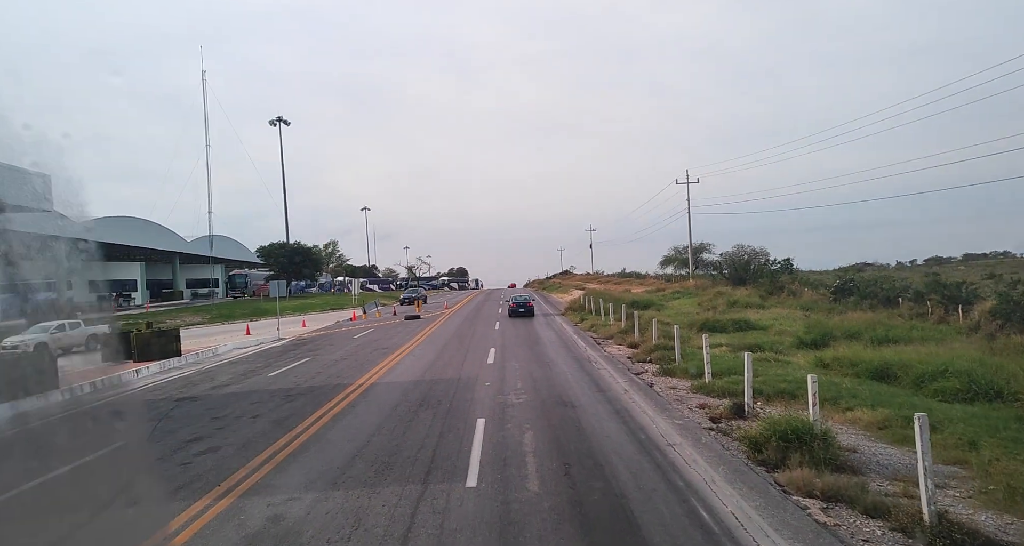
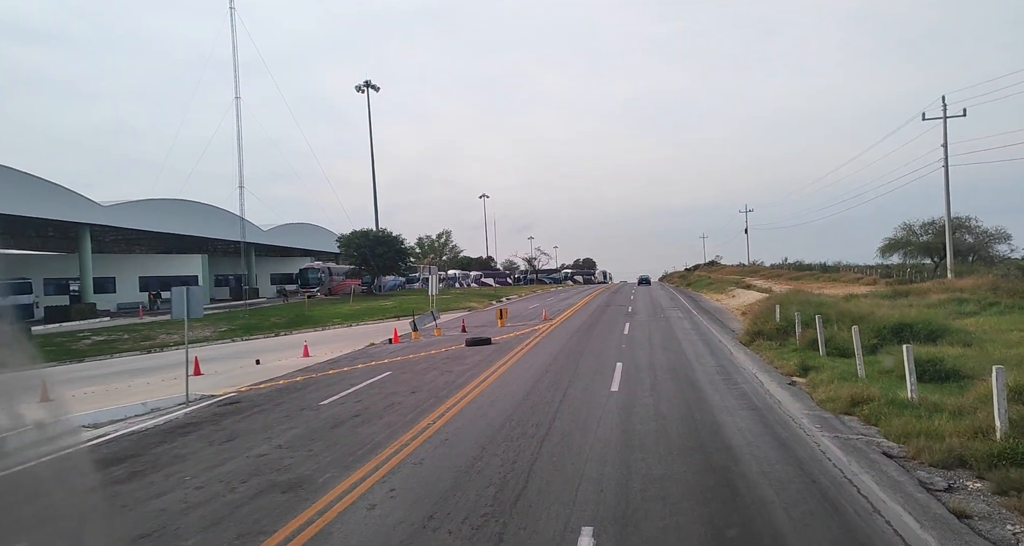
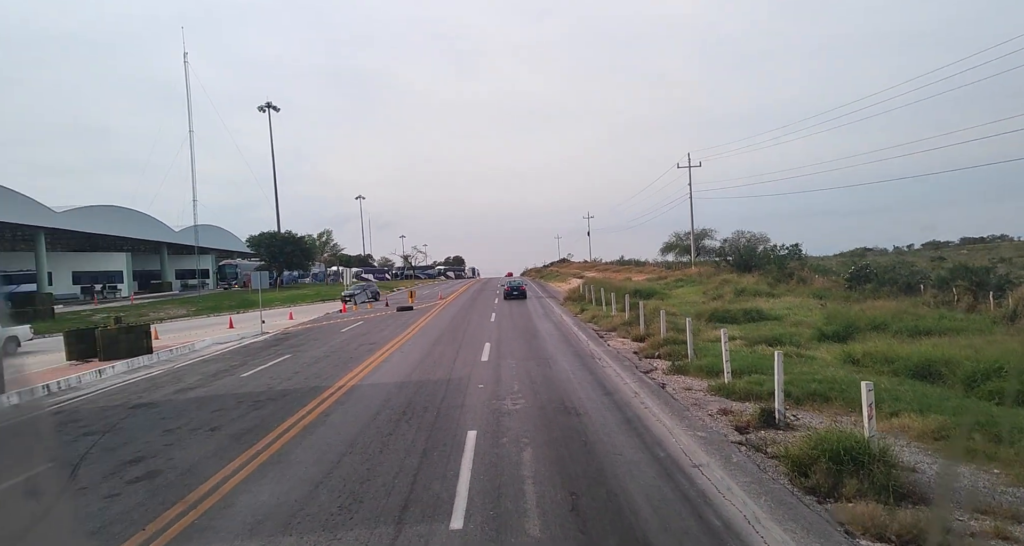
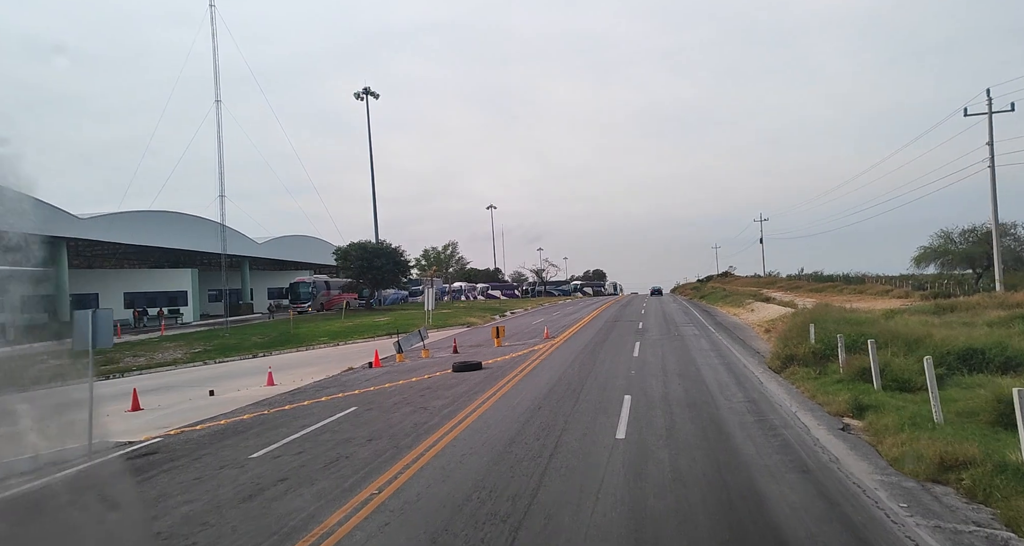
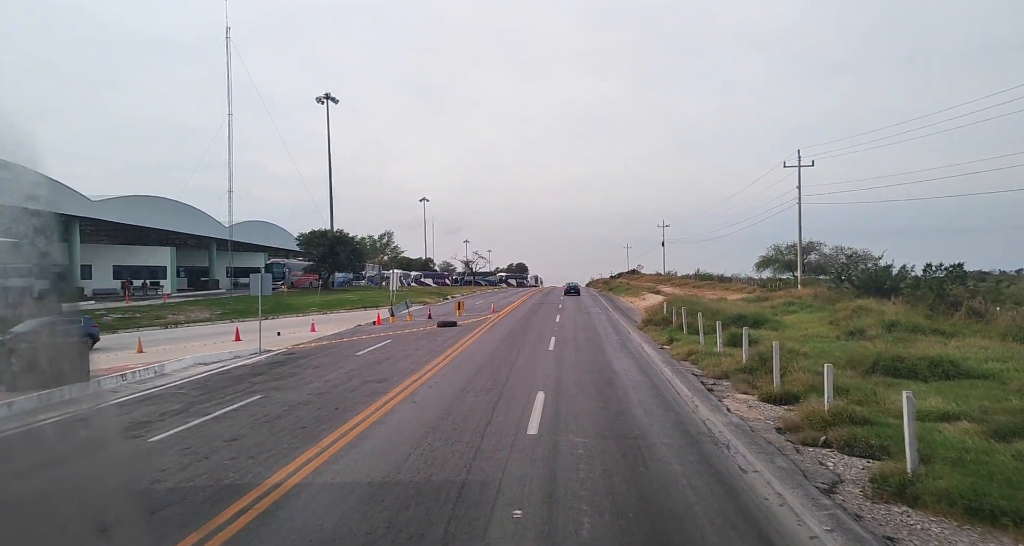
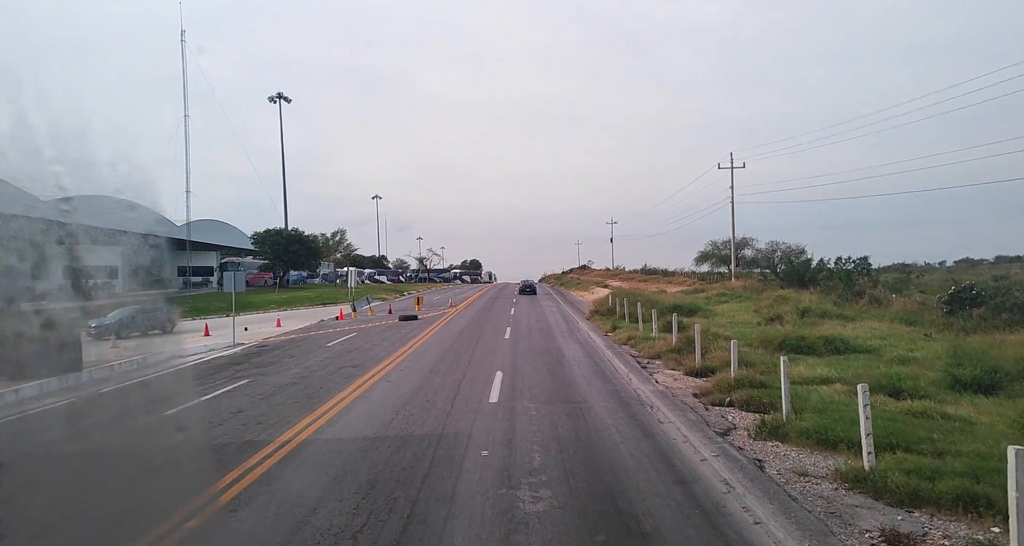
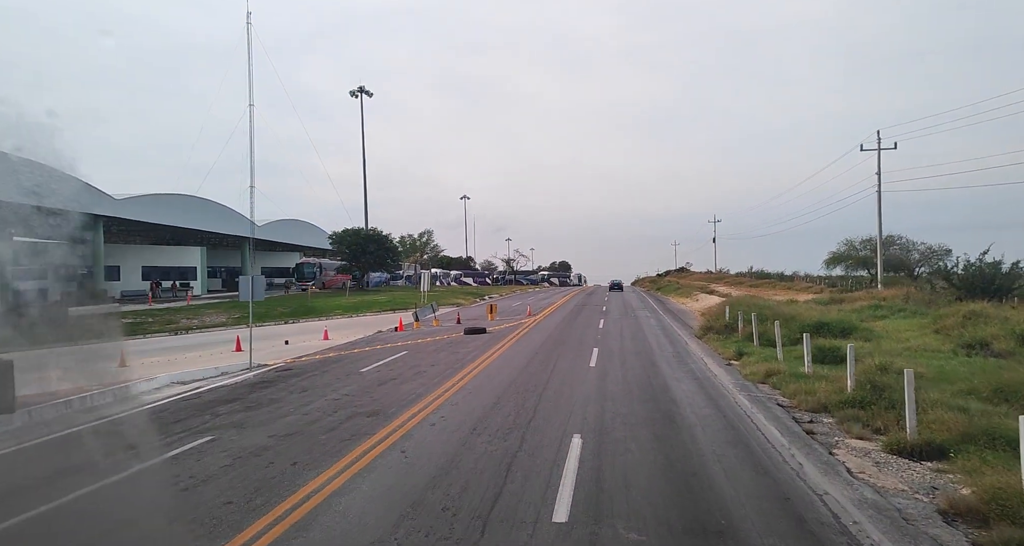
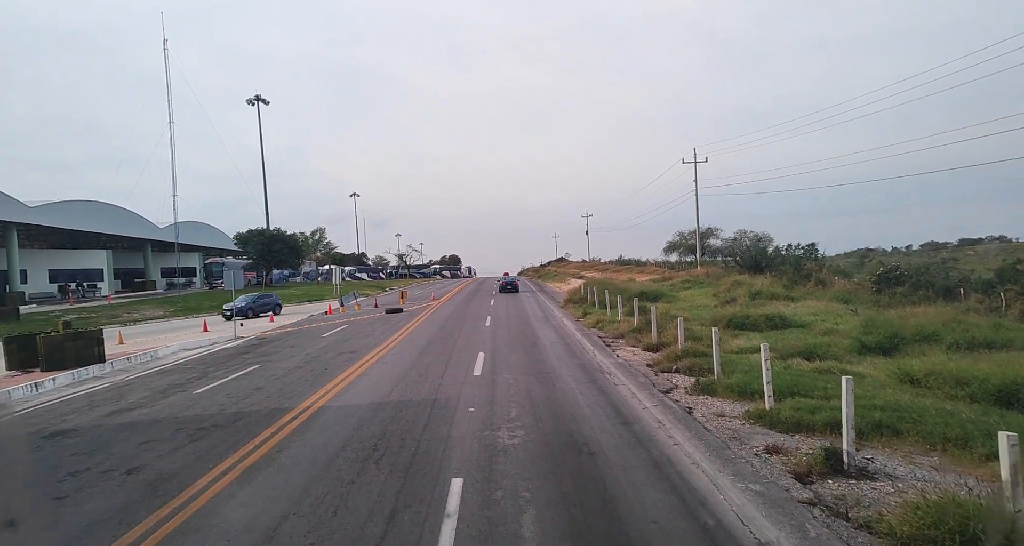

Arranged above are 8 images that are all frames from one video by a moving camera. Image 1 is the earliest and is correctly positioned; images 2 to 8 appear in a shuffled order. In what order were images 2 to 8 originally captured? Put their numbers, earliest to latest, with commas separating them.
3, 8, 6, 5, 7, 2, 4
